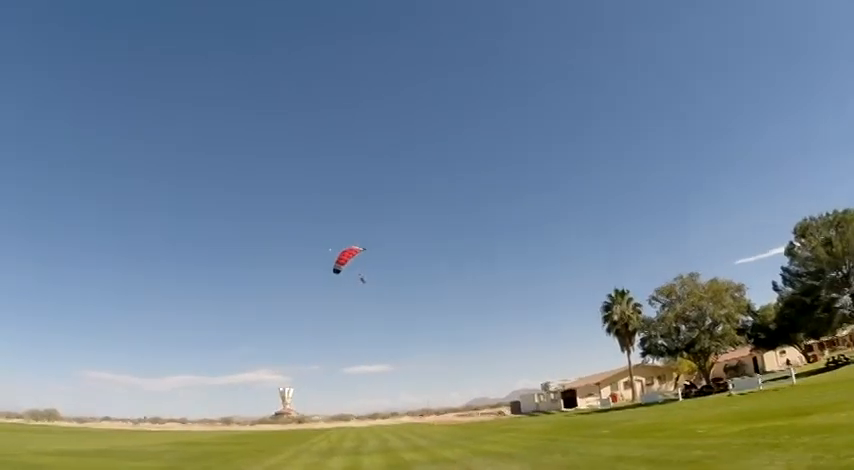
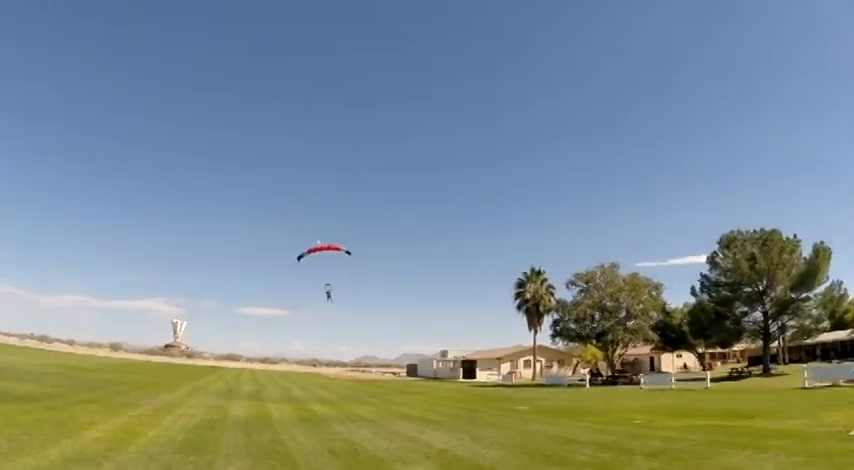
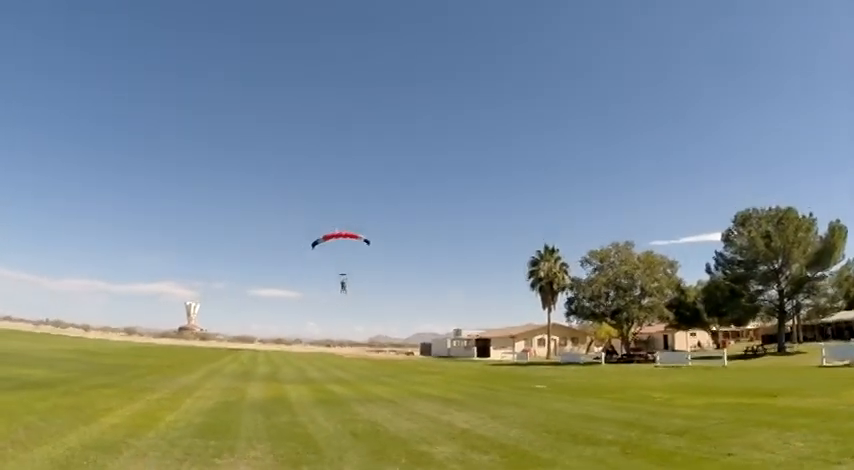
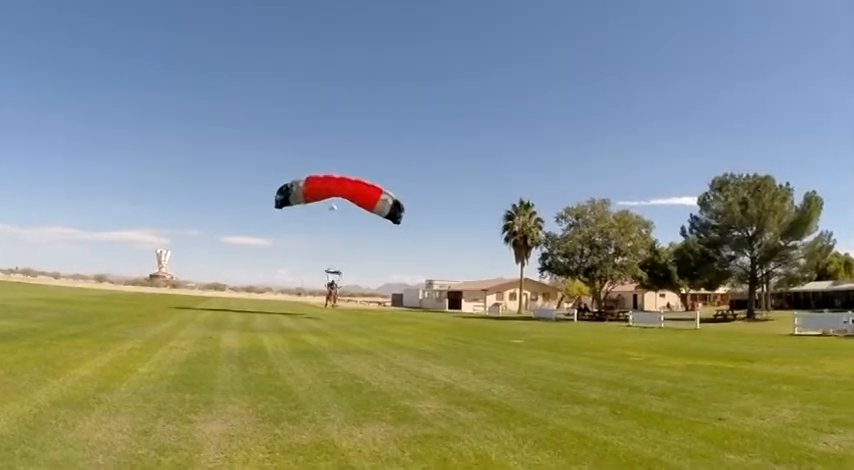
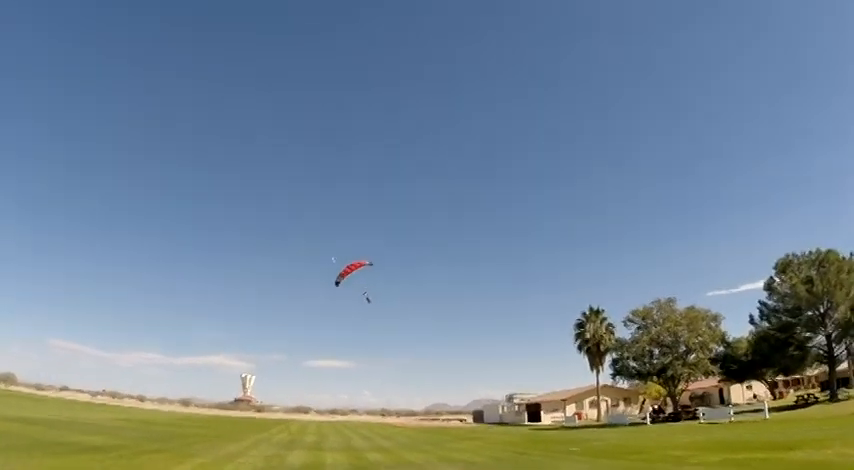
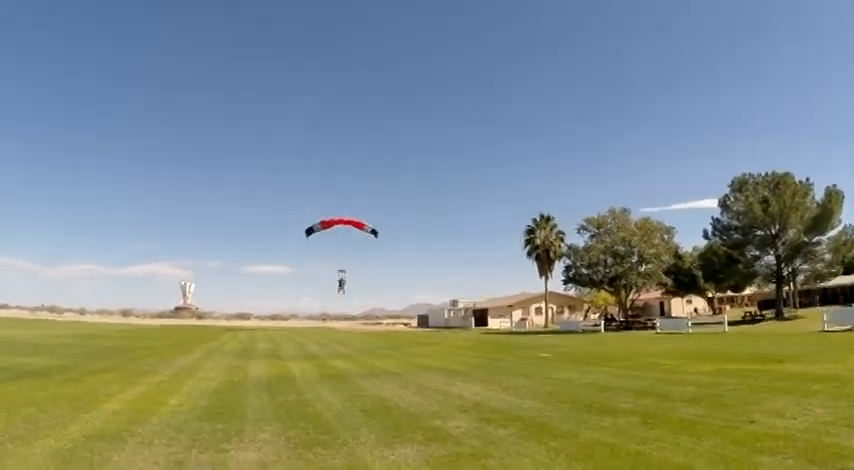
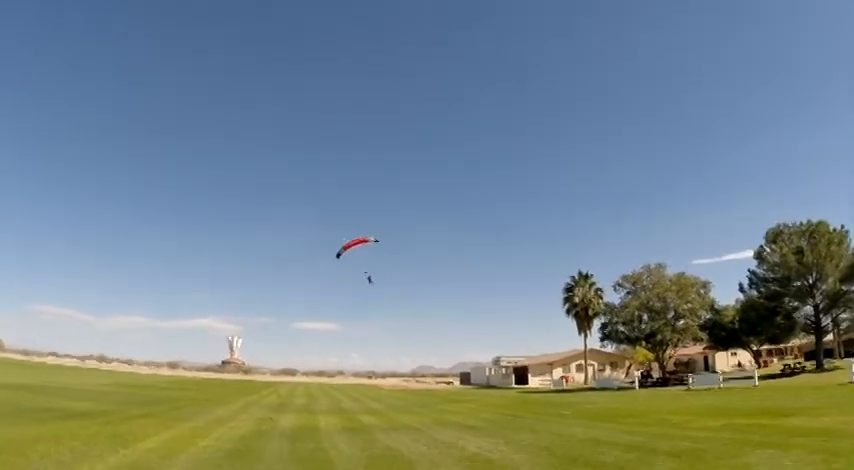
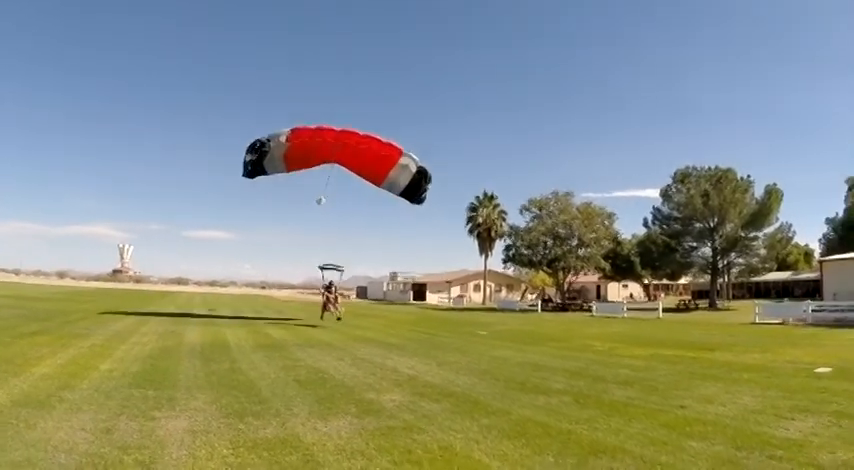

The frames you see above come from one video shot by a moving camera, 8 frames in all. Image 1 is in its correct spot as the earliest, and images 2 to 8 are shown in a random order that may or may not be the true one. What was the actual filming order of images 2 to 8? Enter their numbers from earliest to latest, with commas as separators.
5, 7, 2, 3, 6, 4, 8
